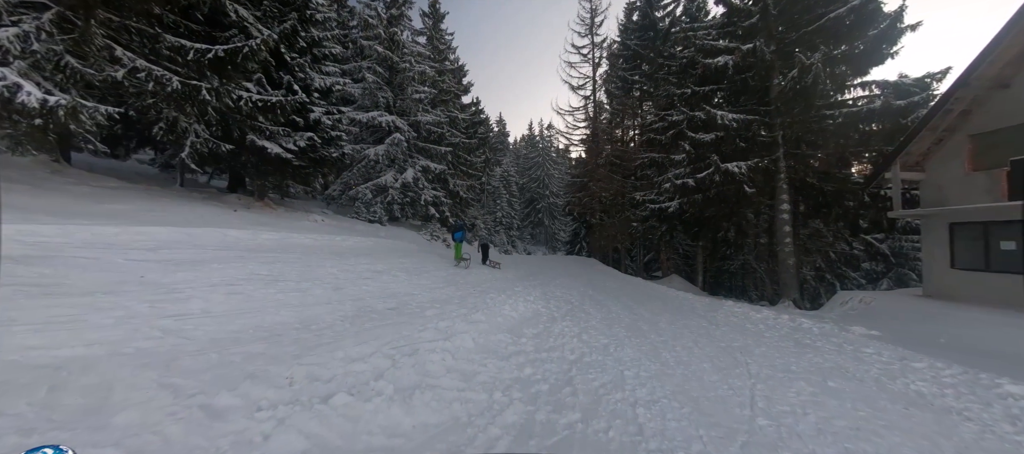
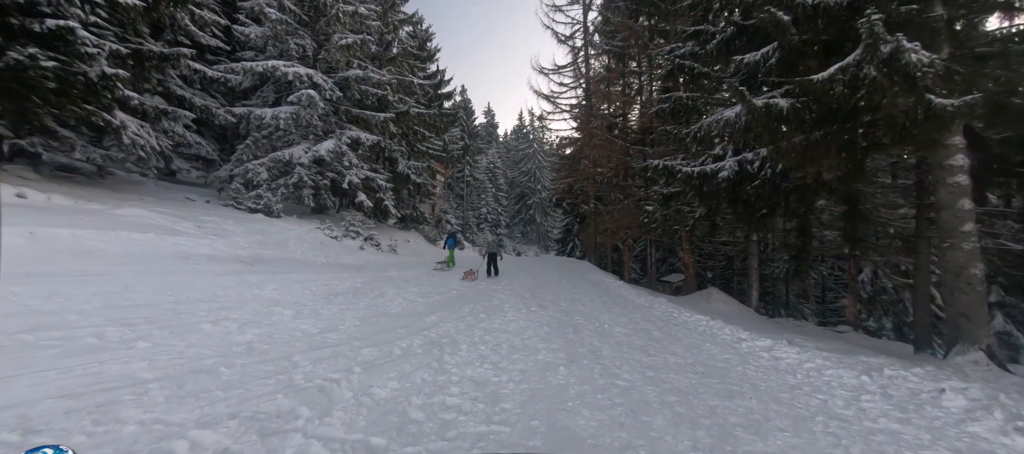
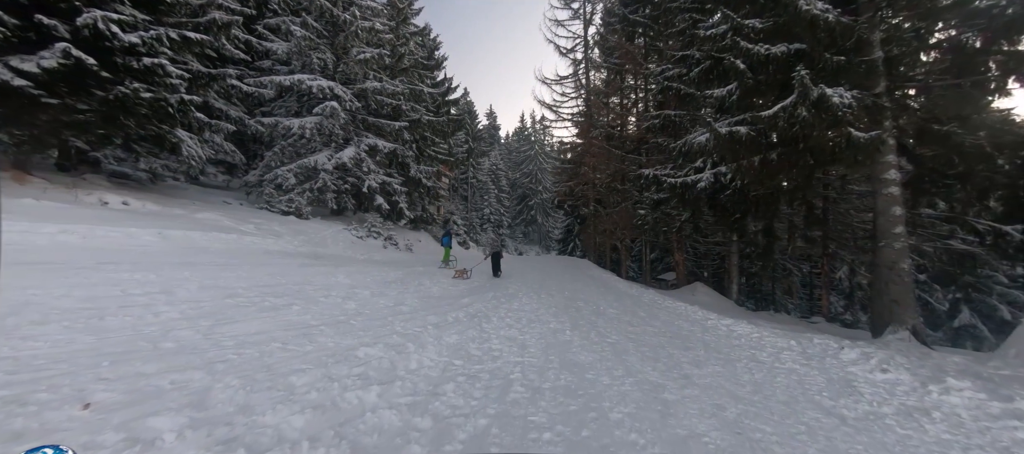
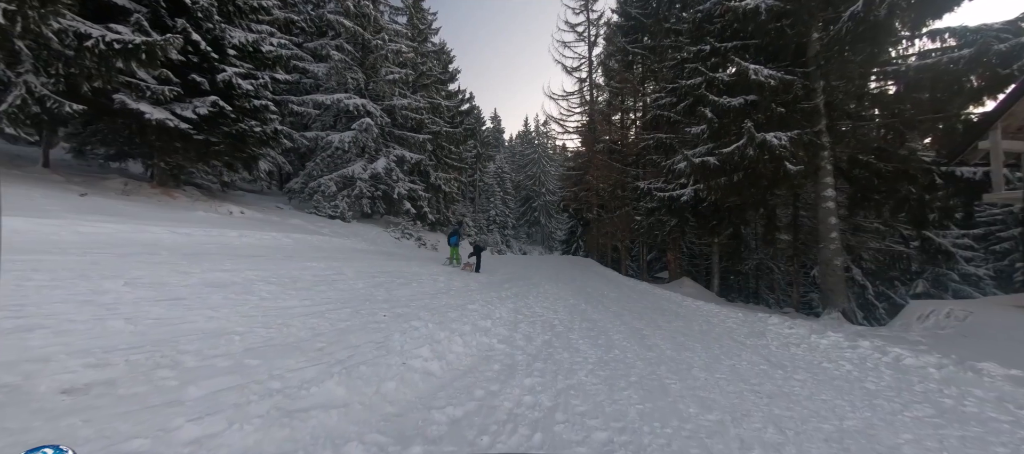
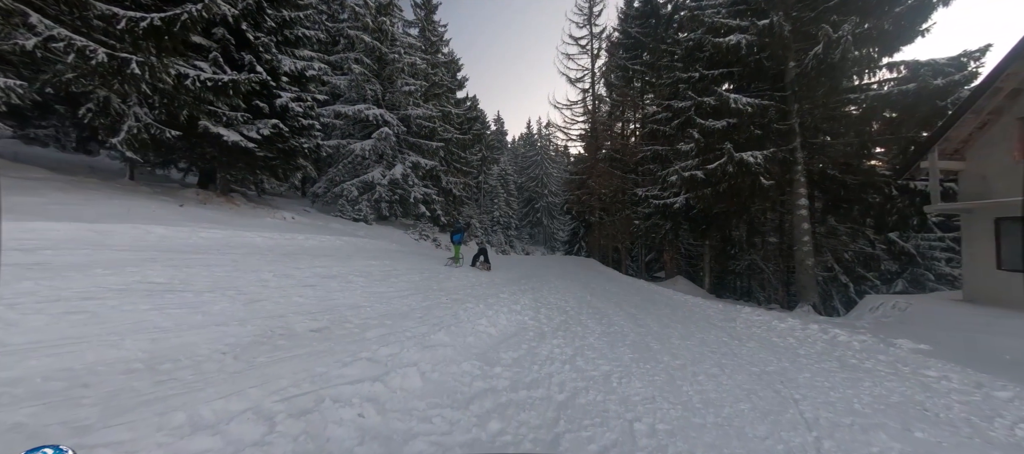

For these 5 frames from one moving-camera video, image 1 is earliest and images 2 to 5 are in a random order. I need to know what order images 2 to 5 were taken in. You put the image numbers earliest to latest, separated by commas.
5, 4, 3, 2
